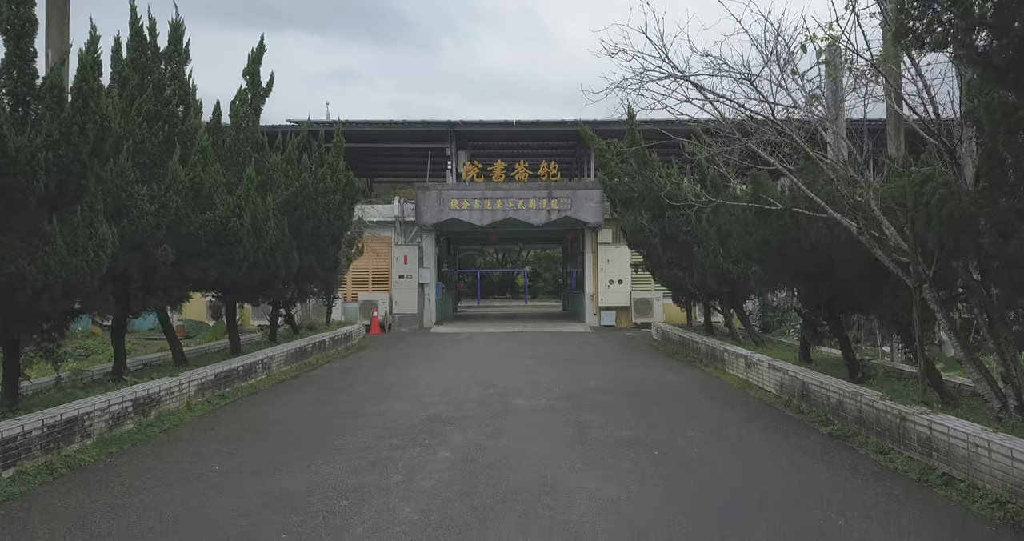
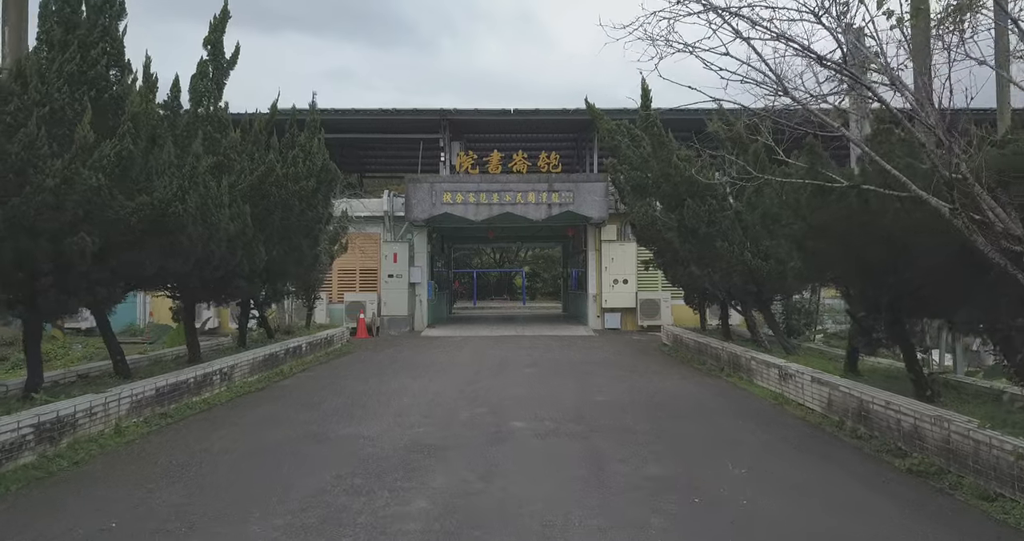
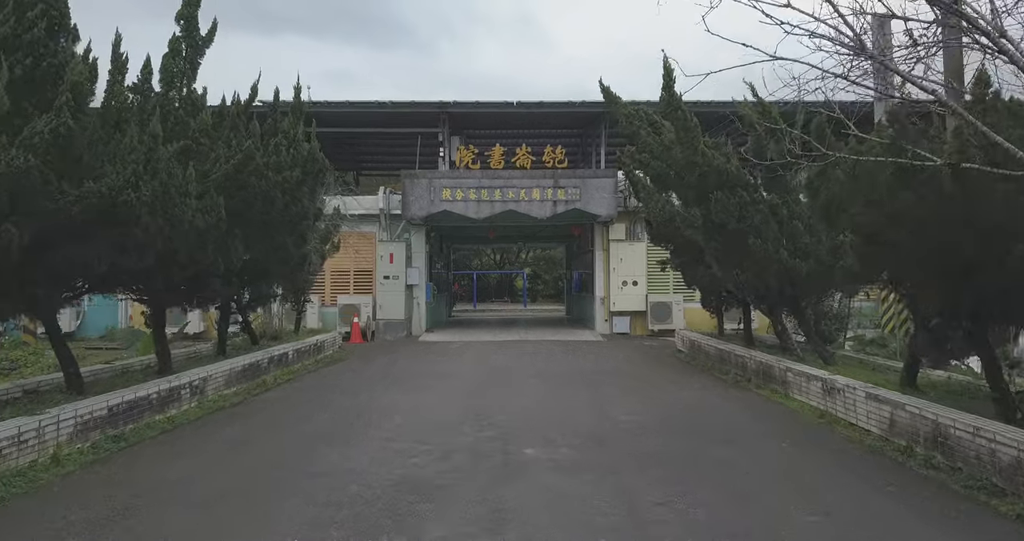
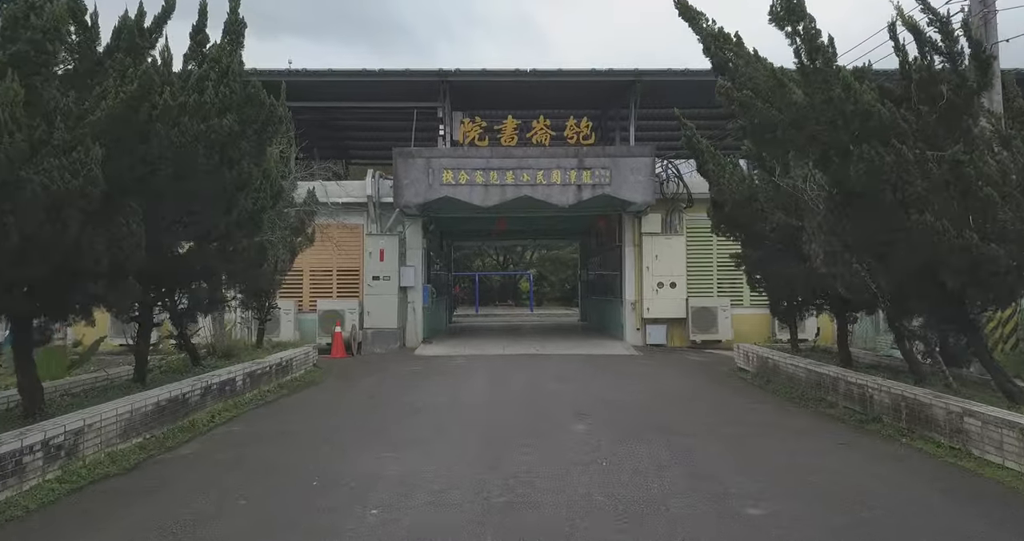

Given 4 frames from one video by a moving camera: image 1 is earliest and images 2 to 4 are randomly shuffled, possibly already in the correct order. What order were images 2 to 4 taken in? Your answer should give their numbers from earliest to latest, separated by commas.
2, 3, 4
